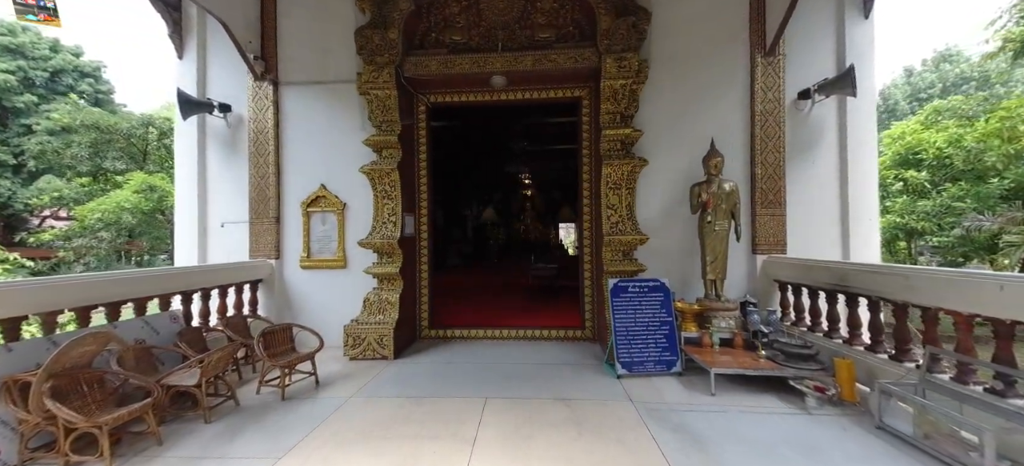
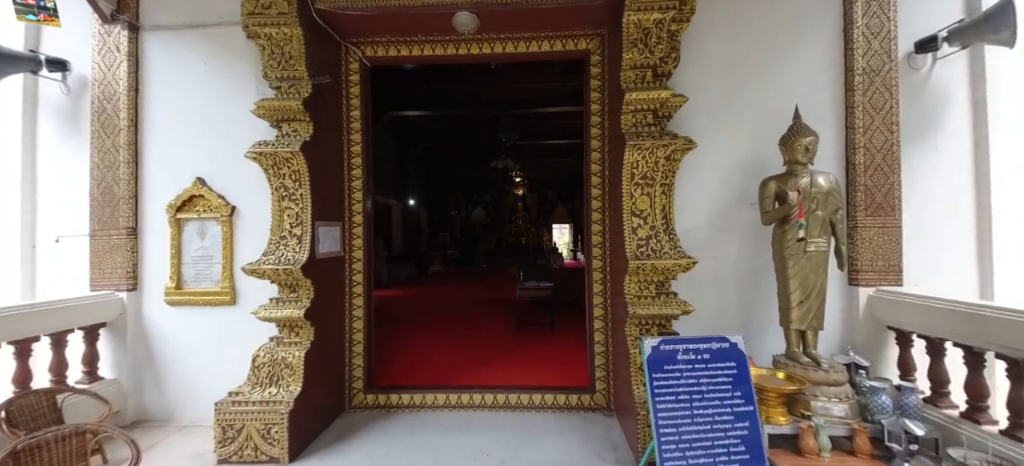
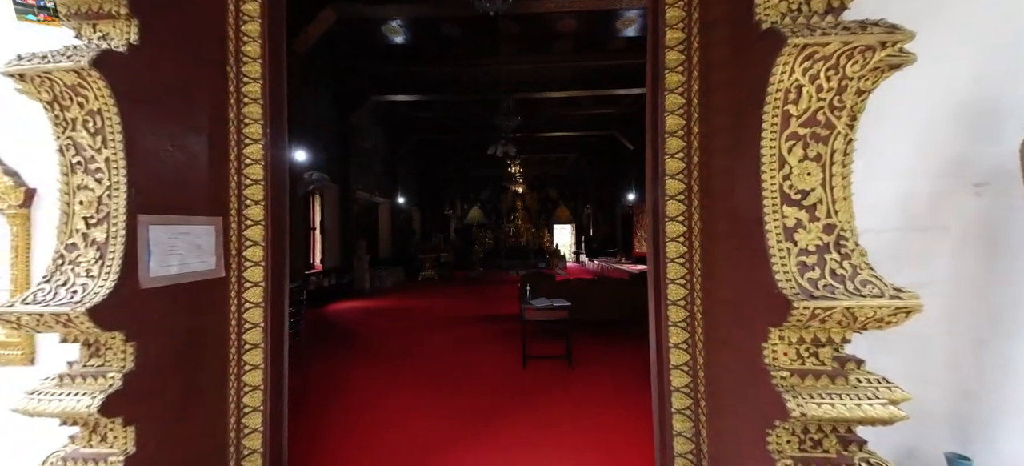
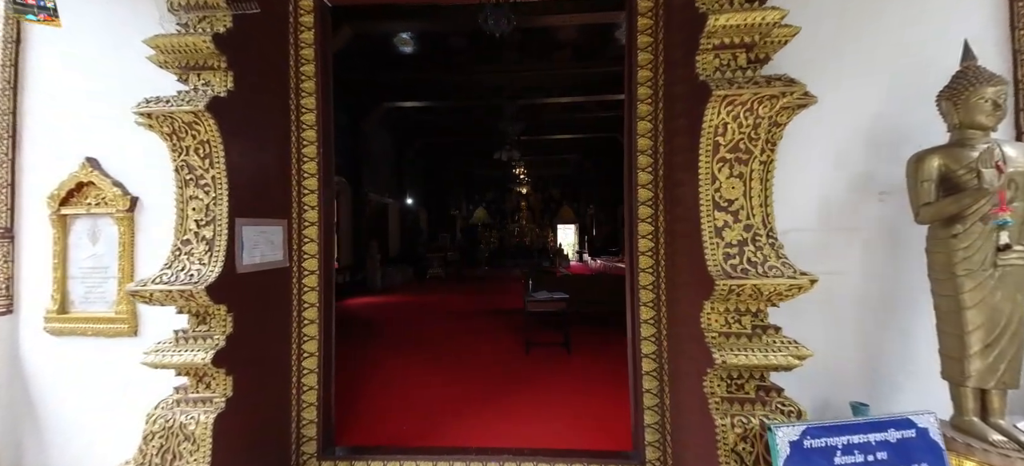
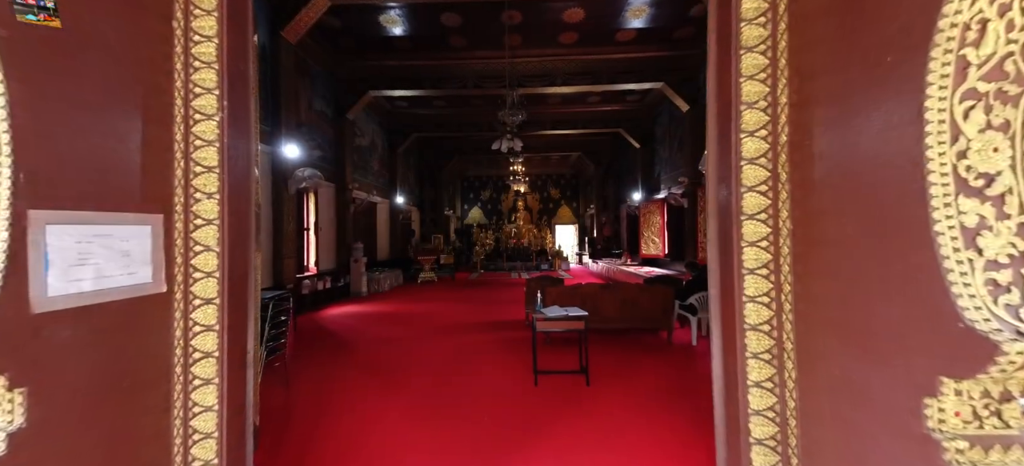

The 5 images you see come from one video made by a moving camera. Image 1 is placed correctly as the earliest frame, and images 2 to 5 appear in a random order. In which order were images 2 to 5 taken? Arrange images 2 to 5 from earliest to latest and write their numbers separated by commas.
2, 4, 3, 5
